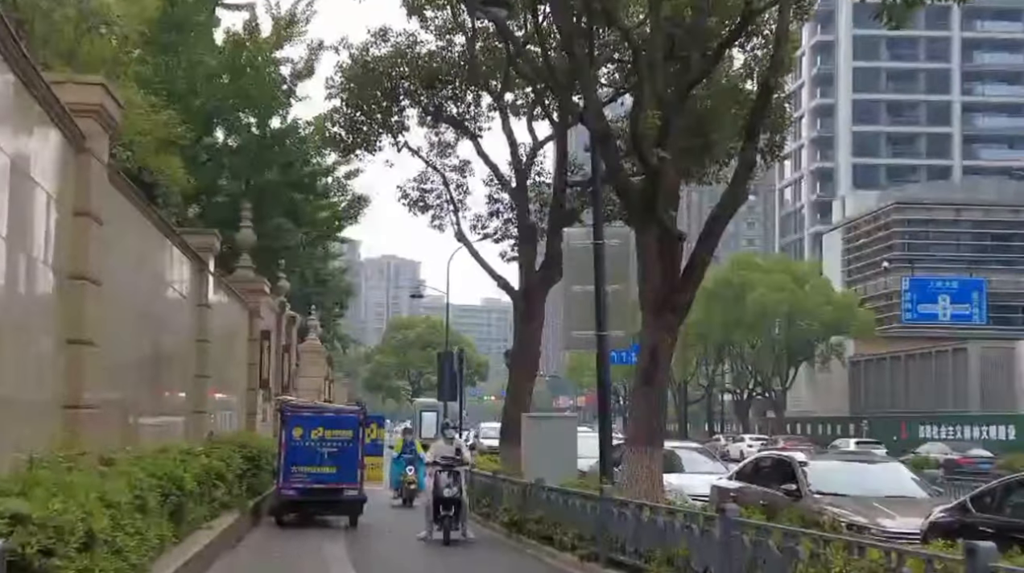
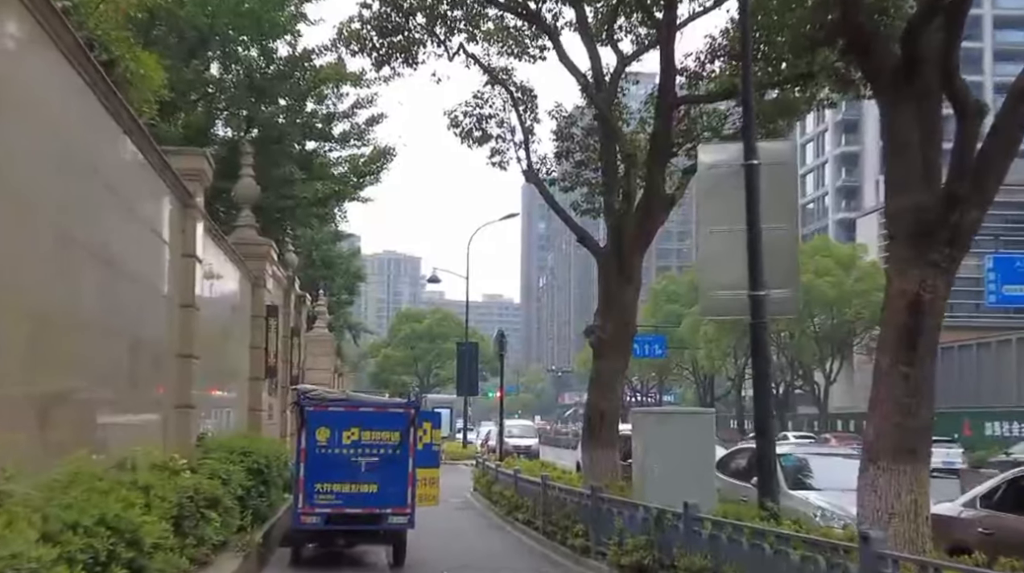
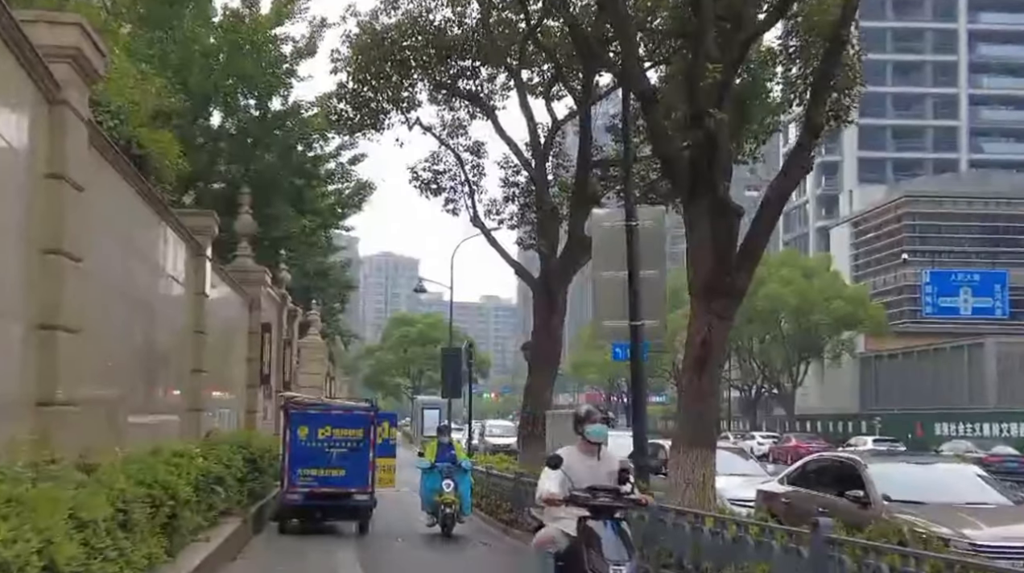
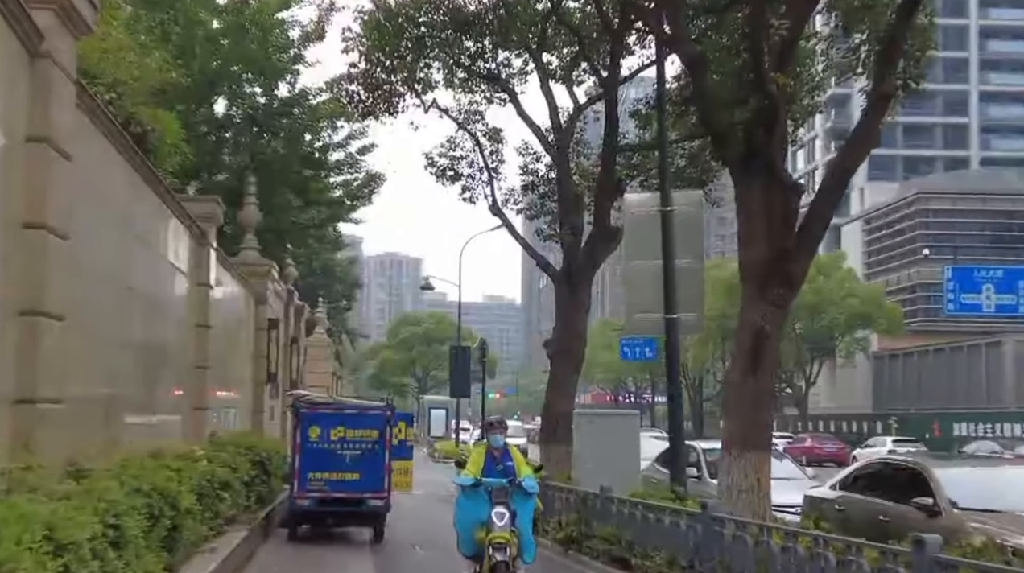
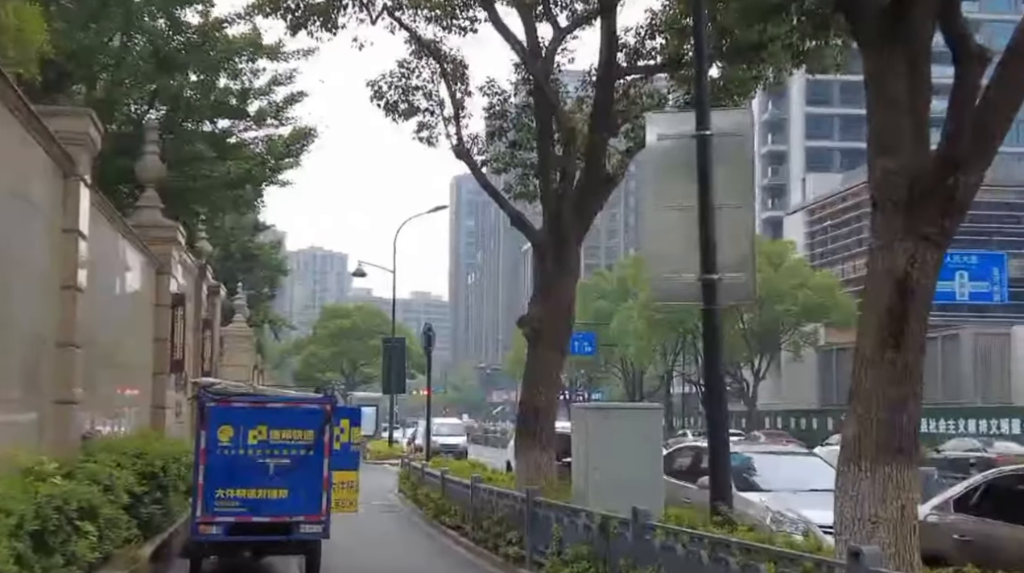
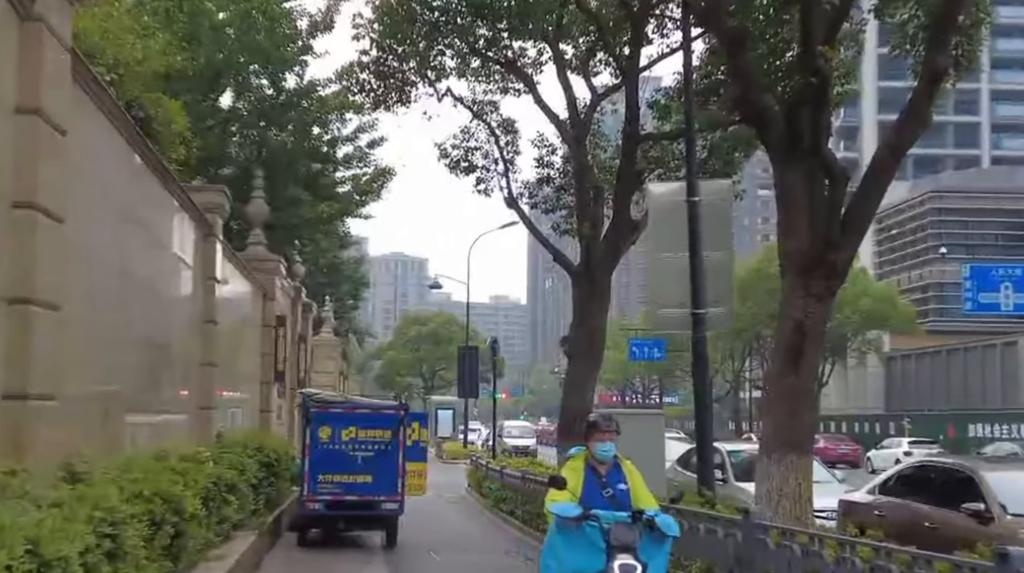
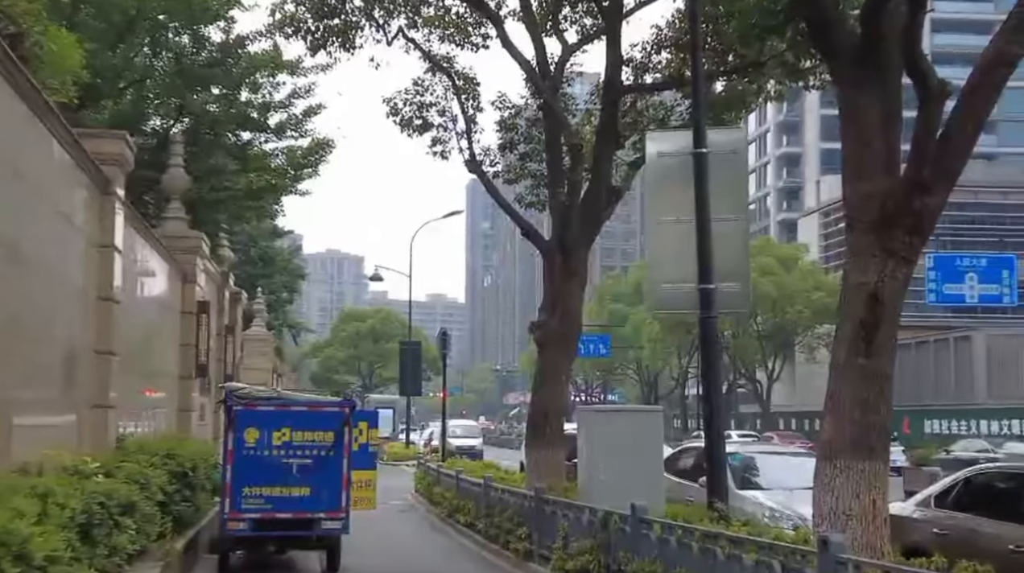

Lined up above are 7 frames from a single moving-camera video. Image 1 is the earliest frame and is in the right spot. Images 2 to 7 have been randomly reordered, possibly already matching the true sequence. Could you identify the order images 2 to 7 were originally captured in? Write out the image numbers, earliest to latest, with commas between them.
3, 4, 6, 2, 7, 5
